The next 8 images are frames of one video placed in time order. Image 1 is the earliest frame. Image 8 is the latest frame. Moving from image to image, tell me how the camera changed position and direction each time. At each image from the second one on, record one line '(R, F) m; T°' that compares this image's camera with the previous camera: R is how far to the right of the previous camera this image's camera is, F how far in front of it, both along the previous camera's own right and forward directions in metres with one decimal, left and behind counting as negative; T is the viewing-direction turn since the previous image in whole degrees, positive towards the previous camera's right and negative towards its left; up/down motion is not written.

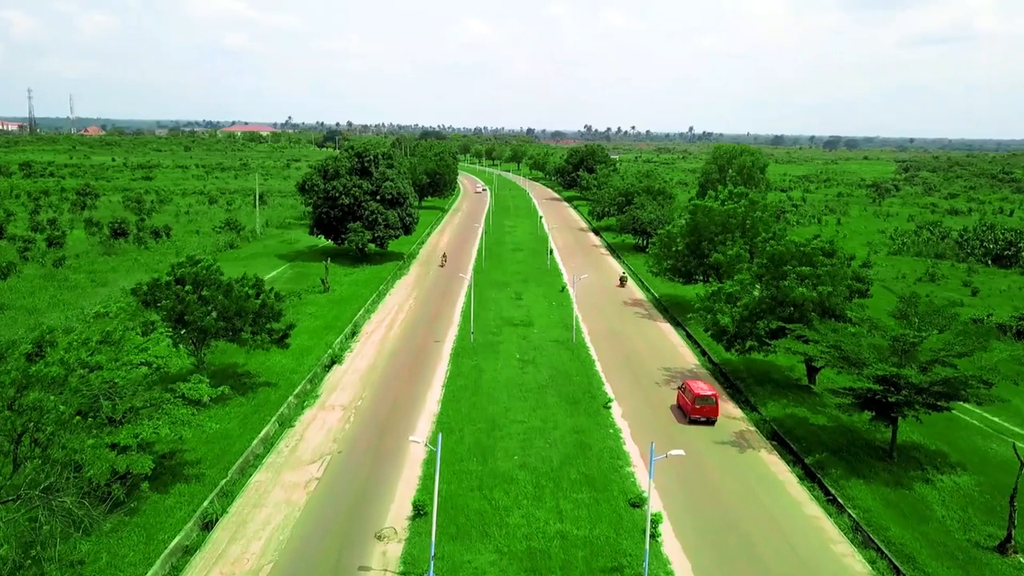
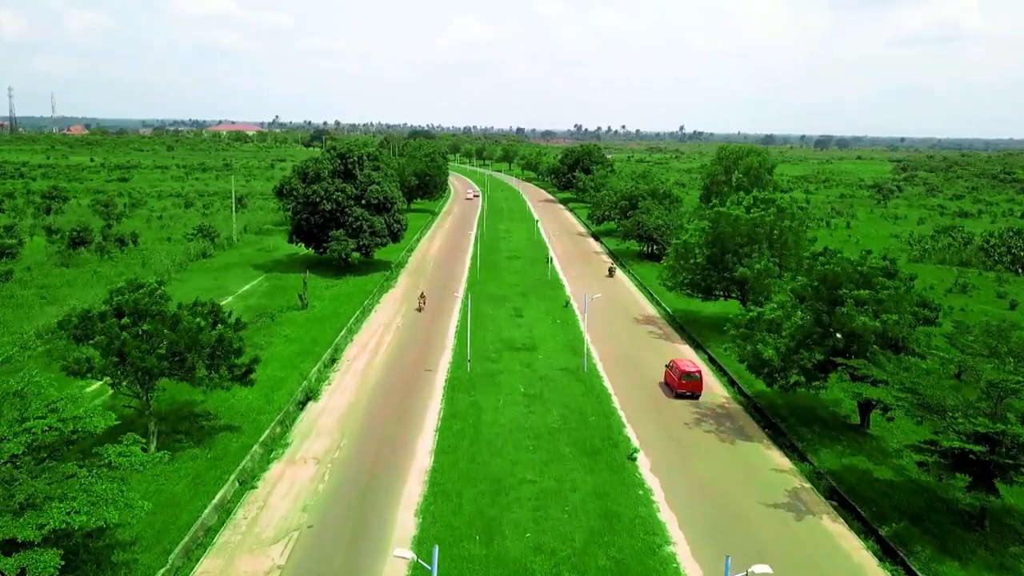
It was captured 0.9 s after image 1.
(-0.5, +4.7) m; +1°
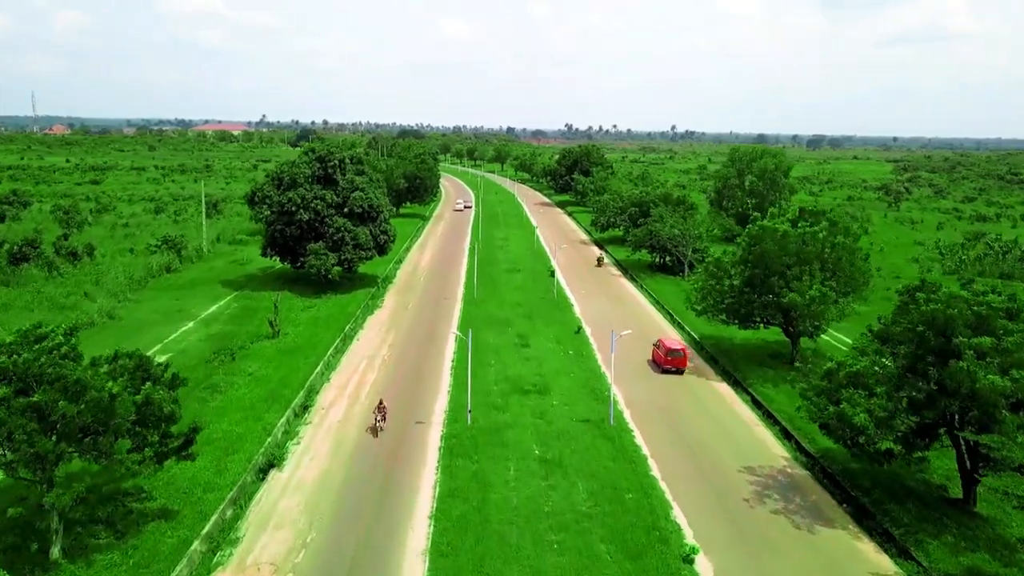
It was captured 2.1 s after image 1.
(-0.7, +5.9) m; +1°
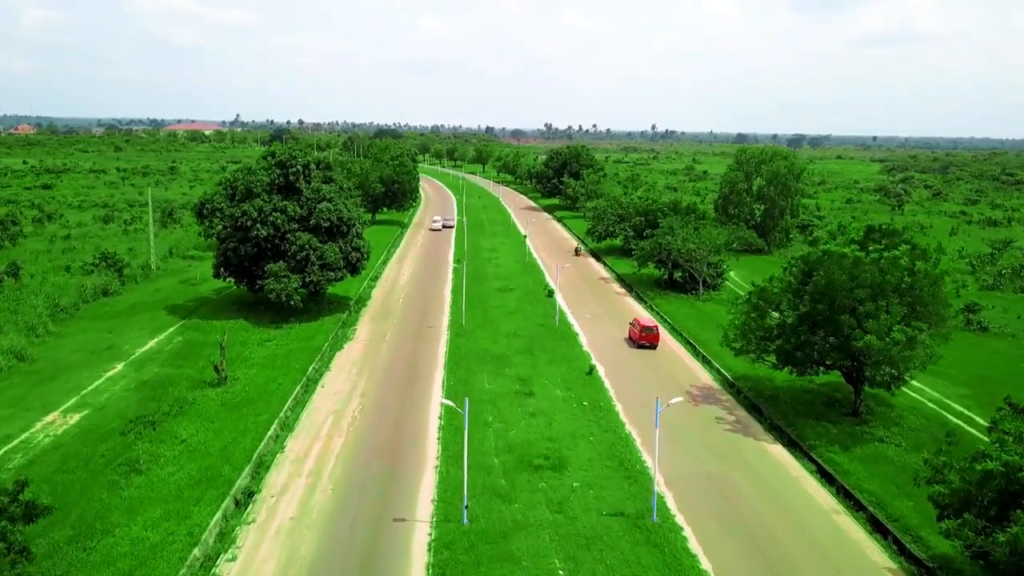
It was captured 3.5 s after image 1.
(-0.8, +6.7) m; +2°
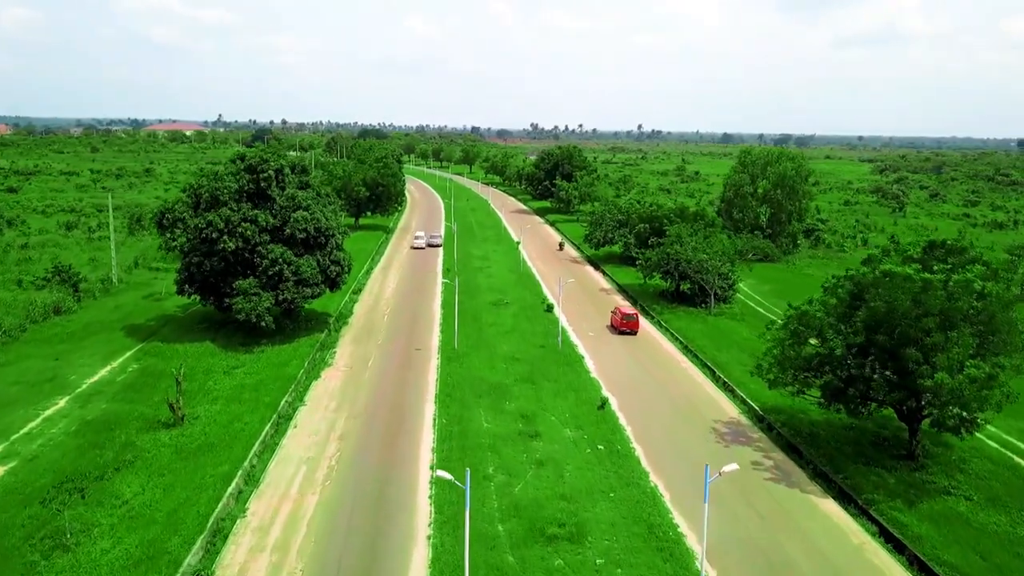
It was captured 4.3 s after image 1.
(-0.5, +4.0) m; +1°
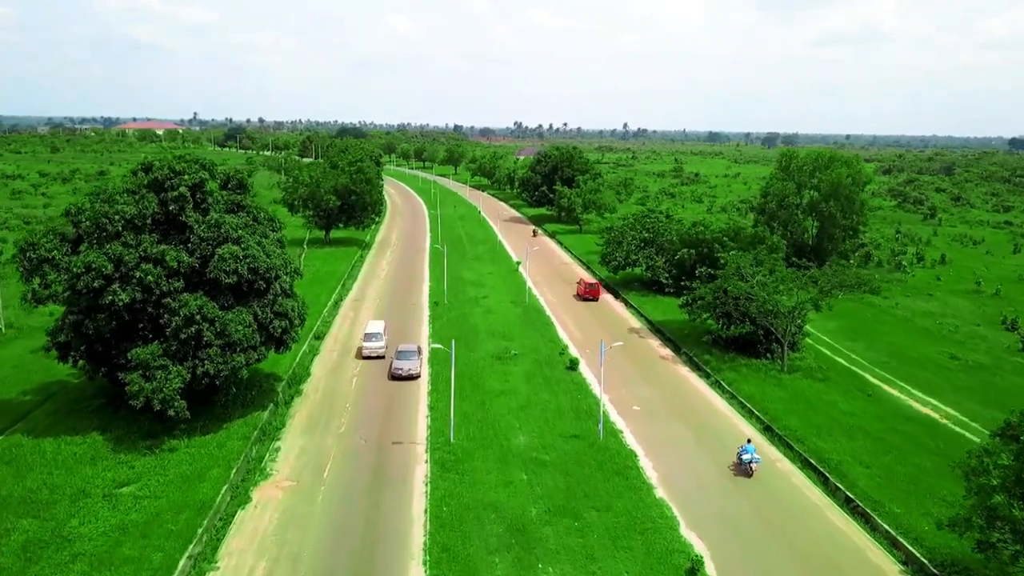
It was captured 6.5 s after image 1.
(-1.2, +10.9) m; +1°
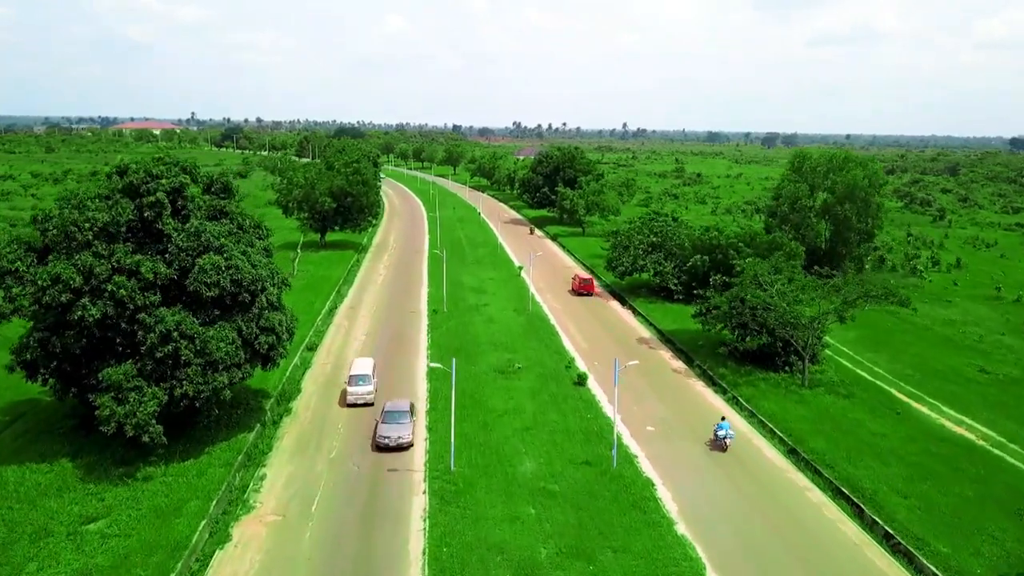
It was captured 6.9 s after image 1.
(-0.2, +2.0) m; 0°
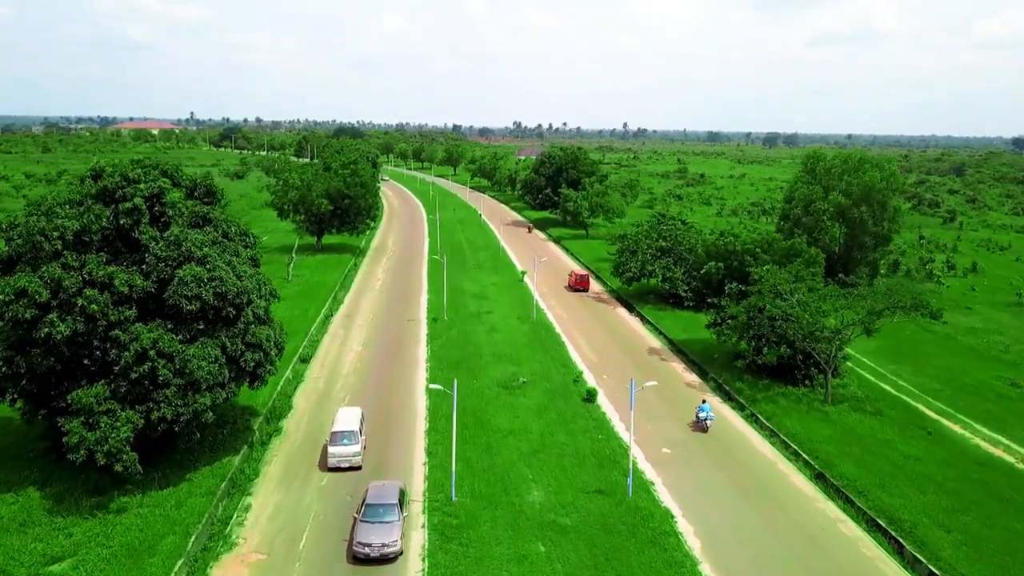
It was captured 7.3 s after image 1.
(-0.2, +1.9) m; 0°
